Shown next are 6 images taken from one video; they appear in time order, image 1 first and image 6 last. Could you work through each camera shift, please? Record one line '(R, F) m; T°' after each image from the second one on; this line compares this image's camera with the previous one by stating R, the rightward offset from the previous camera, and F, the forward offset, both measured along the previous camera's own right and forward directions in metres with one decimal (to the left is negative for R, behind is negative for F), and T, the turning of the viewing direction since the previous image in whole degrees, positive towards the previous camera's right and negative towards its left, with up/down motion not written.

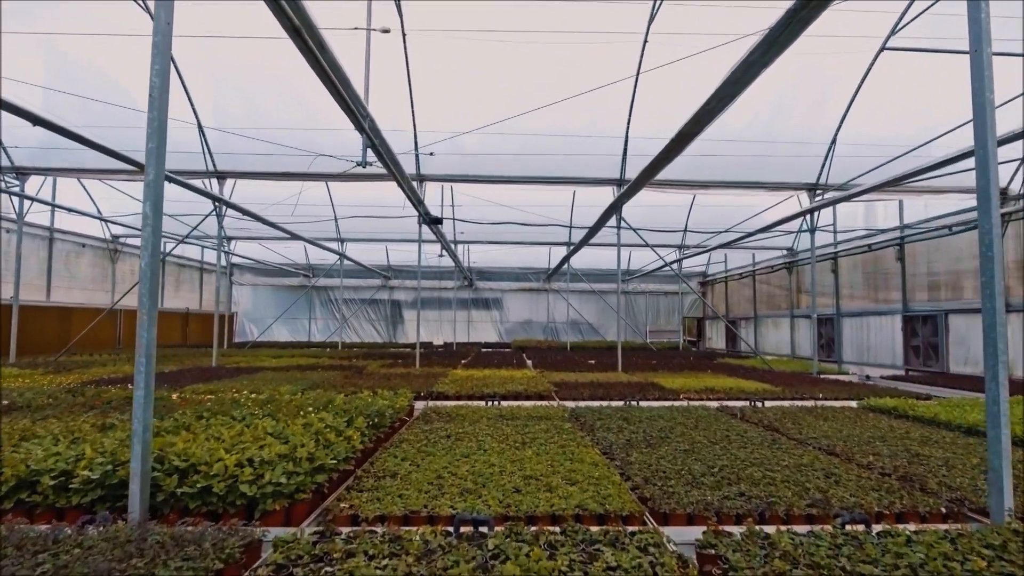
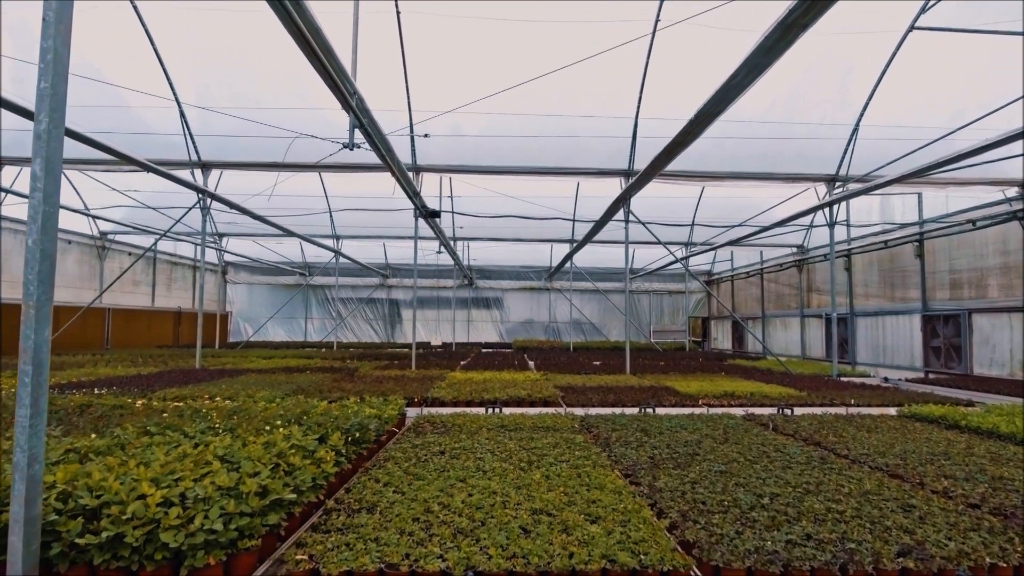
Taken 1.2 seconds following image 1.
(0.0, +0.7) m; 0°
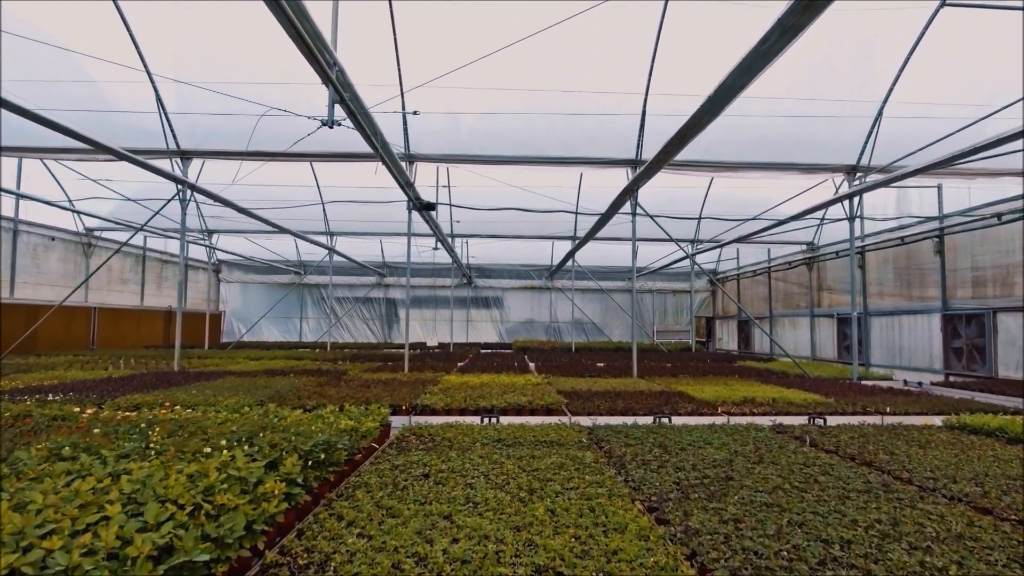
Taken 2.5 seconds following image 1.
(0.0, +0.7) m; 0°
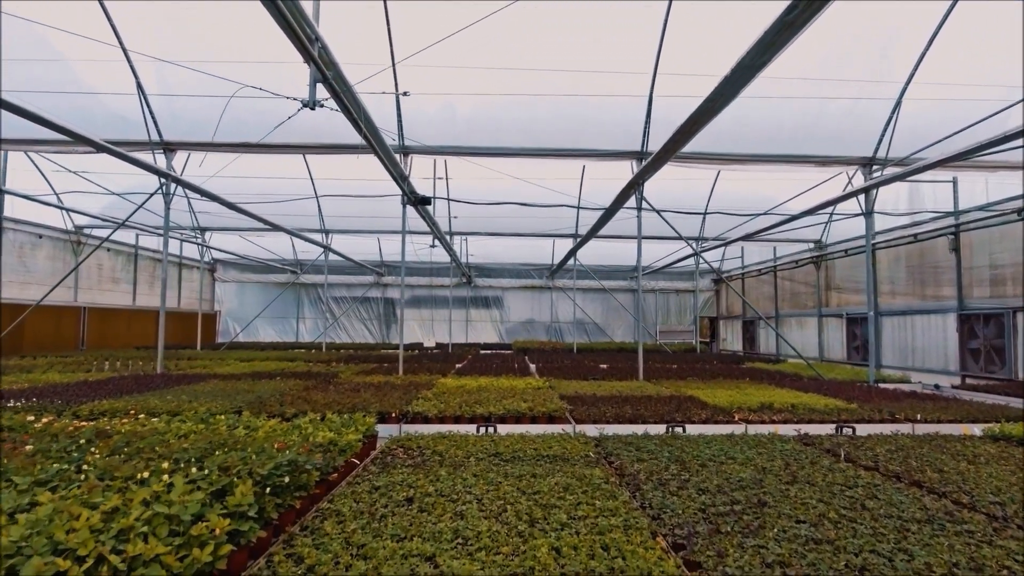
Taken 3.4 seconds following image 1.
(0.0, +0.5) m; 0°
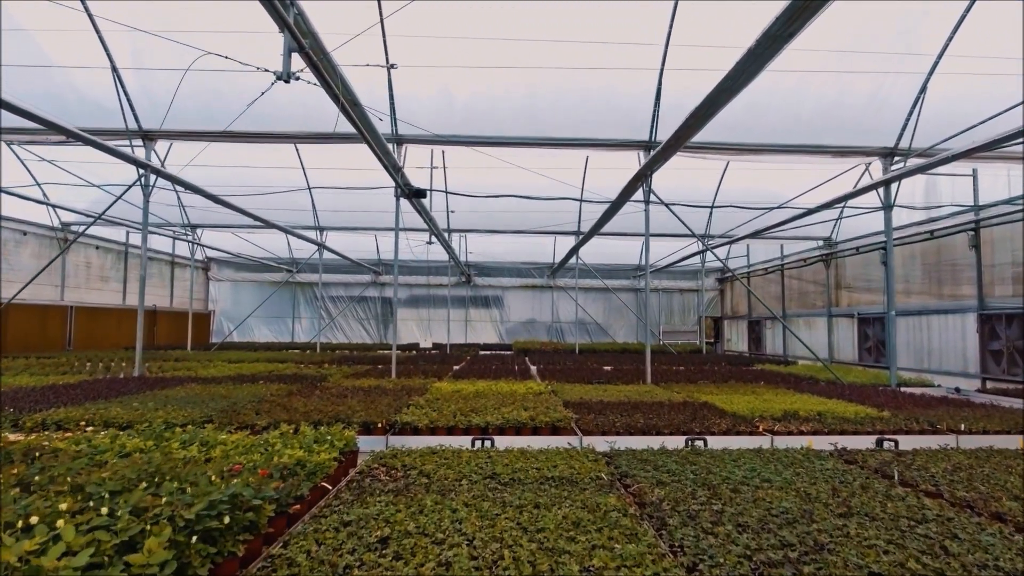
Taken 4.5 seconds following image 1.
(0.0, +0.6) m; 0°
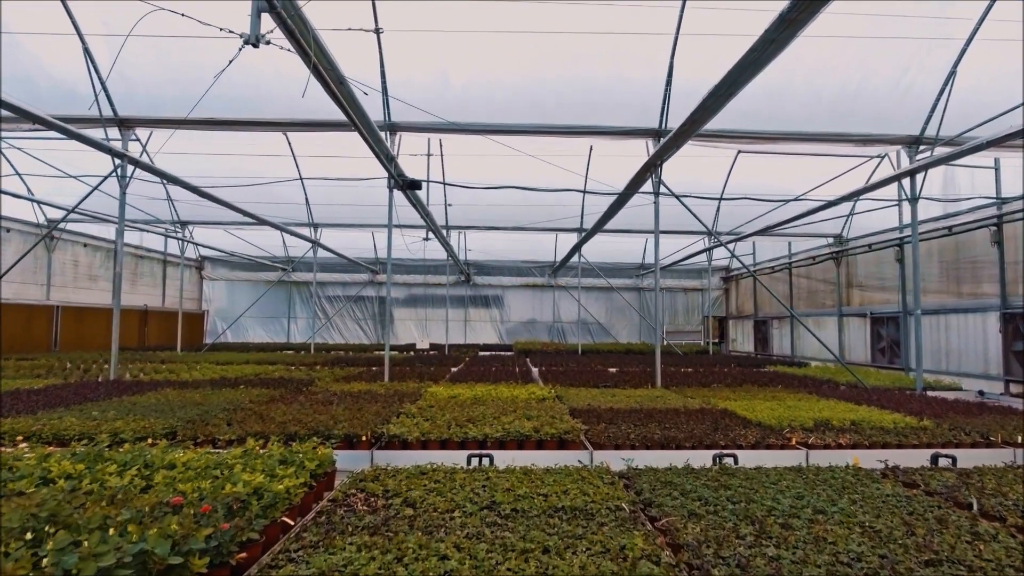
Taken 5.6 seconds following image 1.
(0.0, +0.6) m; 0°
